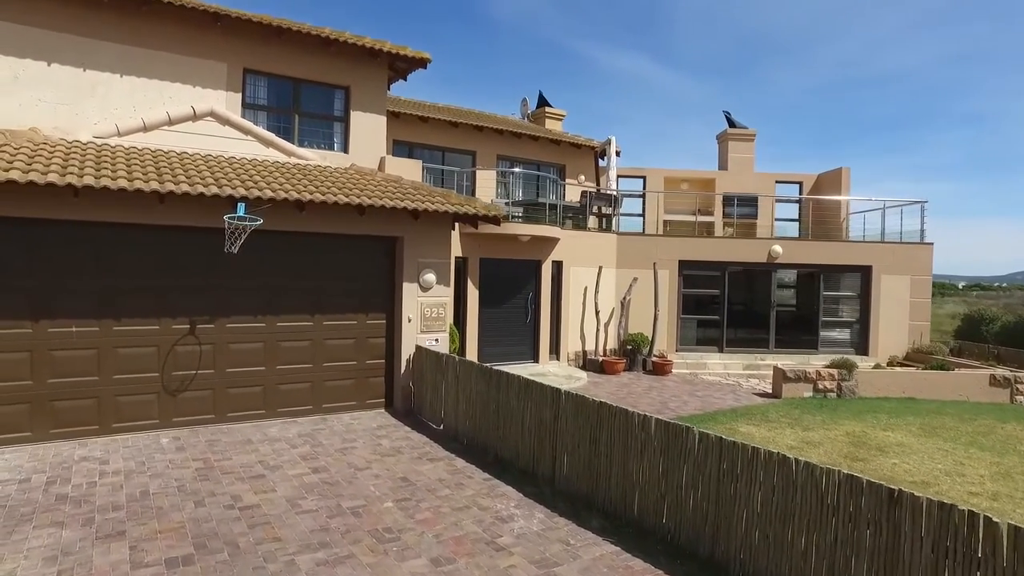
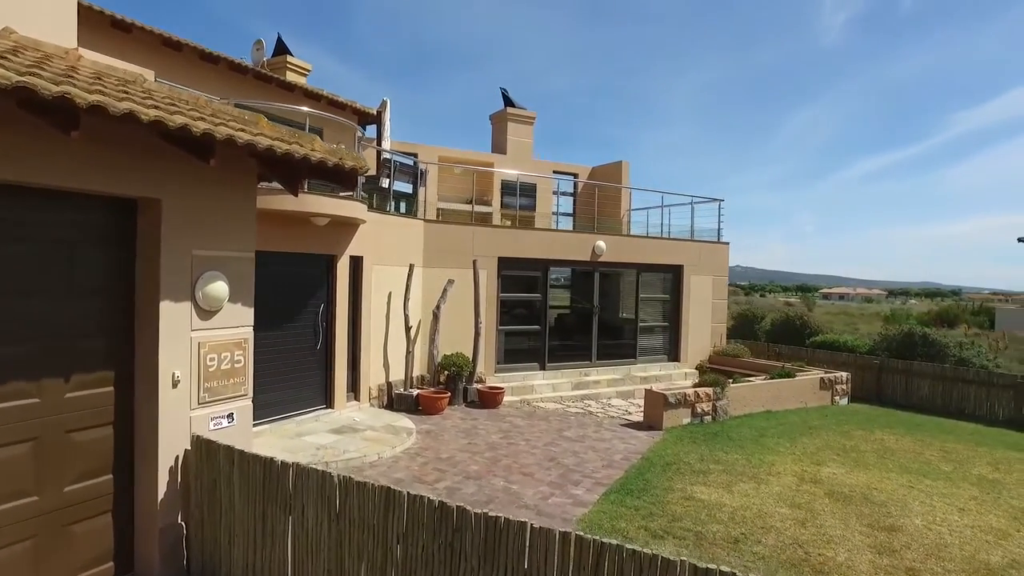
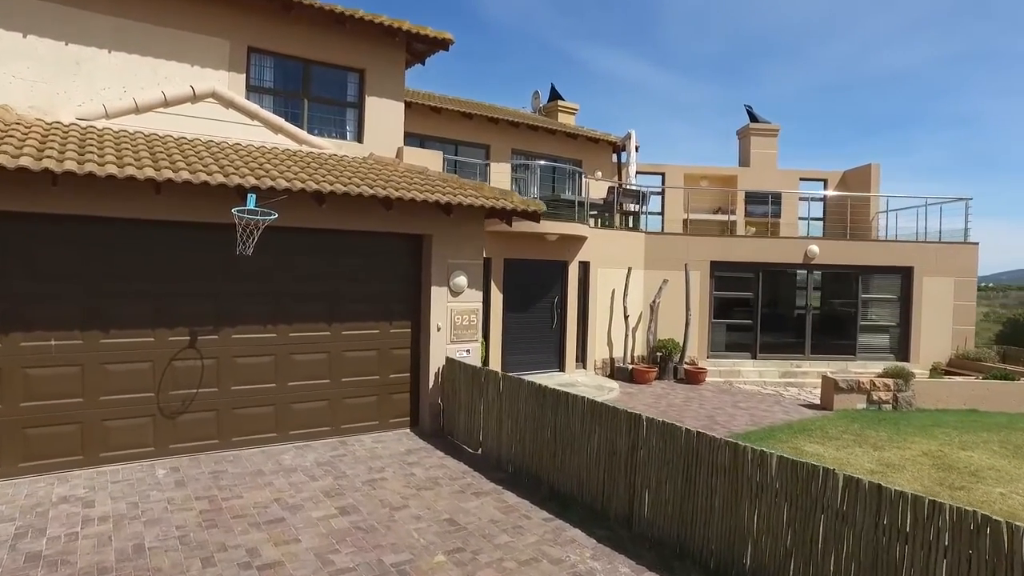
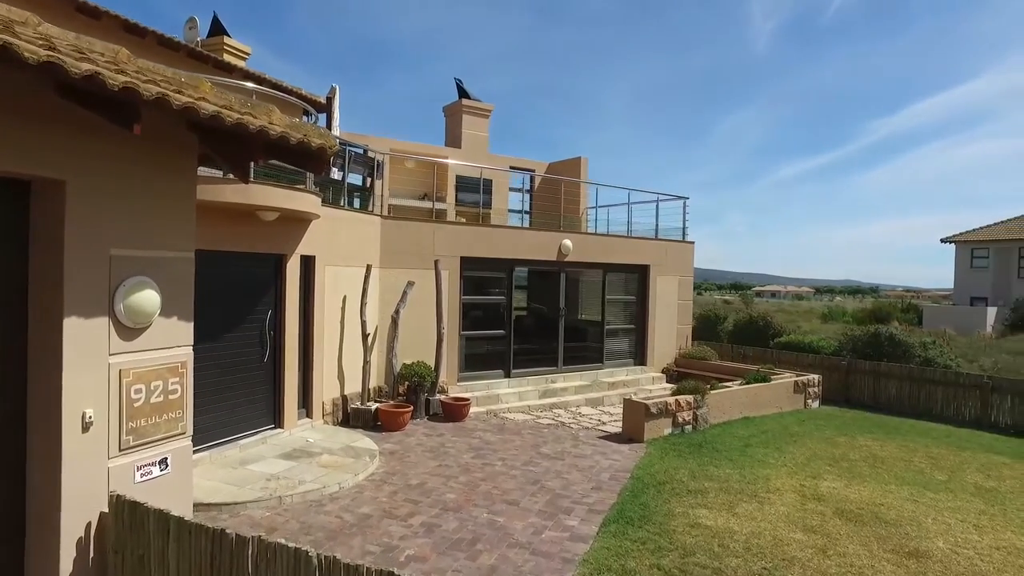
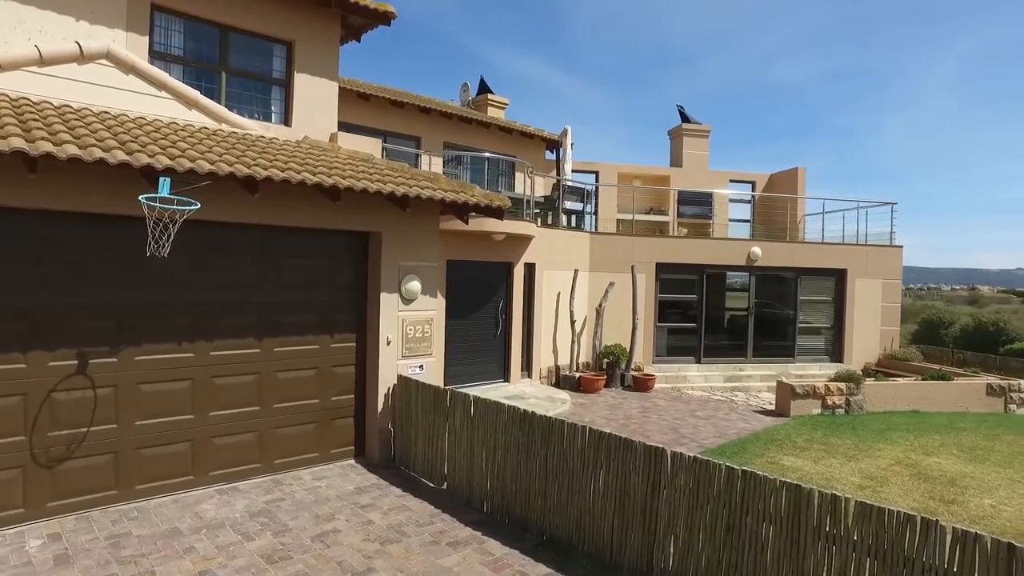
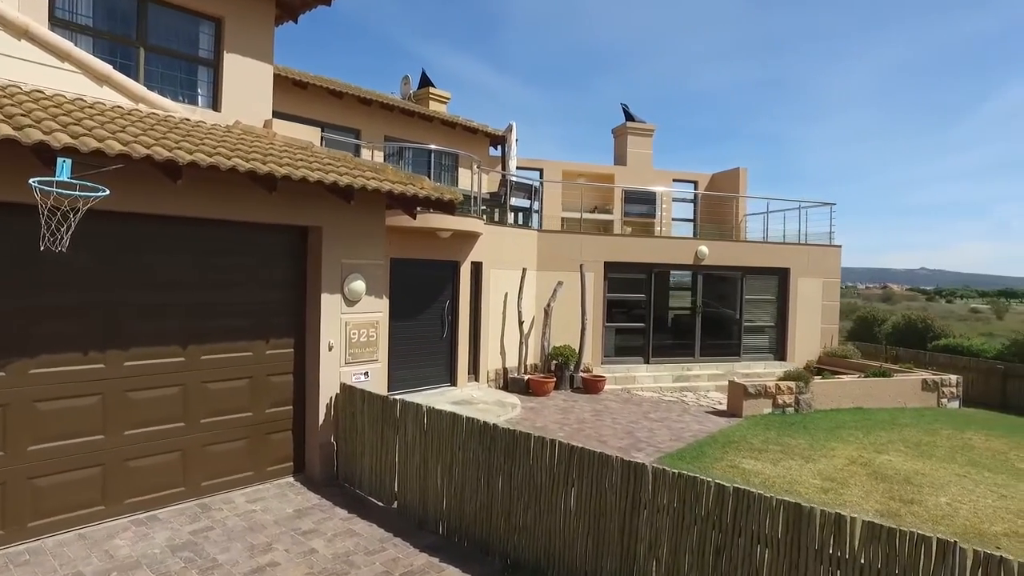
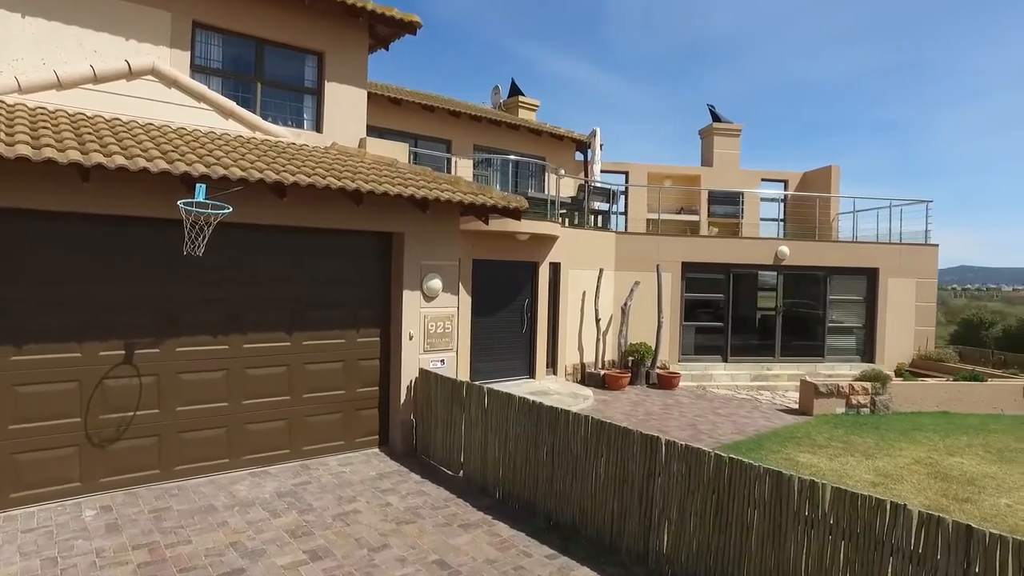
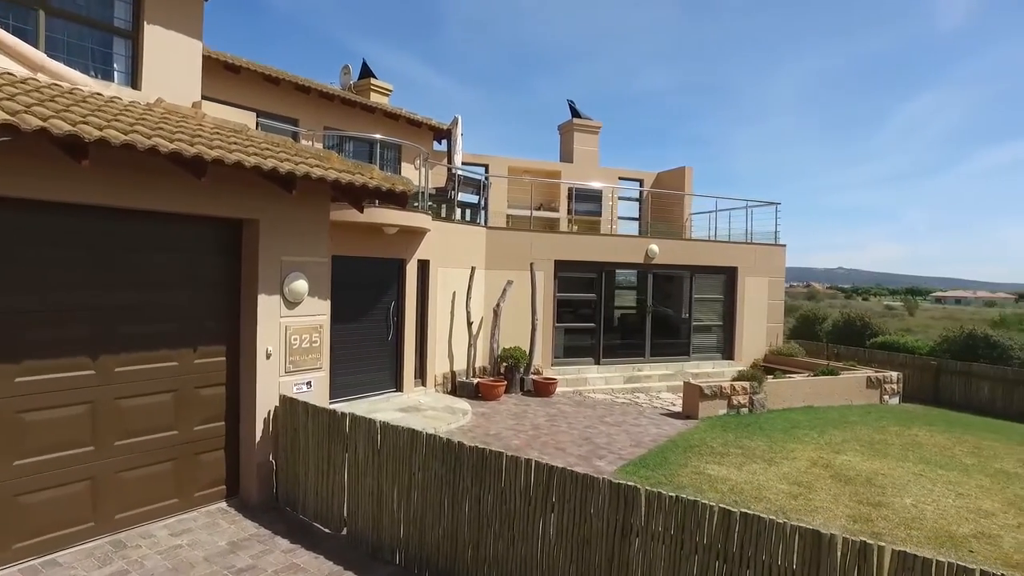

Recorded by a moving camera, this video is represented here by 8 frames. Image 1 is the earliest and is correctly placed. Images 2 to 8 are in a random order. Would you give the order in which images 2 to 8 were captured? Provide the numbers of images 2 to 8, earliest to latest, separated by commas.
3, 7, 5, 6, 8, 2, 4
